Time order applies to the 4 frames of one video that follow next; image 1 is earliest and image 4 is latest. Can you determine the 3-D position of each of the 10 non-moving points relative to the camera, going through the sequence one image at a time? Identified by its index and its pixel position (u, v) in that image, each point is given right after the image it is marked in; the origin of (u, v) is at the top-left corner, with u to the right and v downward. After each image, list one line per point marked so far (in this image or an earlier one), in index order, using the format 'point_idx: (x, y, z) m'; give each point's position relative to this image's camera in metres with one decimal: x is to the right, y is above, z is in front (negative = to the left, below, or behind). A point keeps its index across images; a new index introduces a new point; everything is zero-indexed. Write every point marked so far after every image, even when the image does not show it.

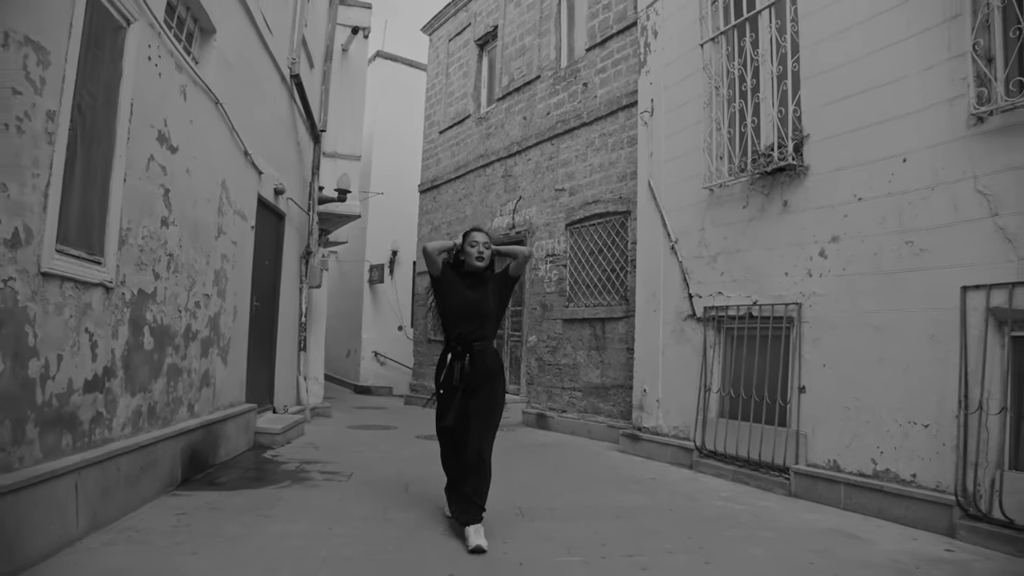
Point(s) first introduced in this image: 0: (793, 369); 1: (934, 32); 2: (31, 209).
0: (+2.0, -0.6, +4.8) m
1: (+2.5, +1.5, +4.0) m
2: (-2.1, +0.3, +2.9) m
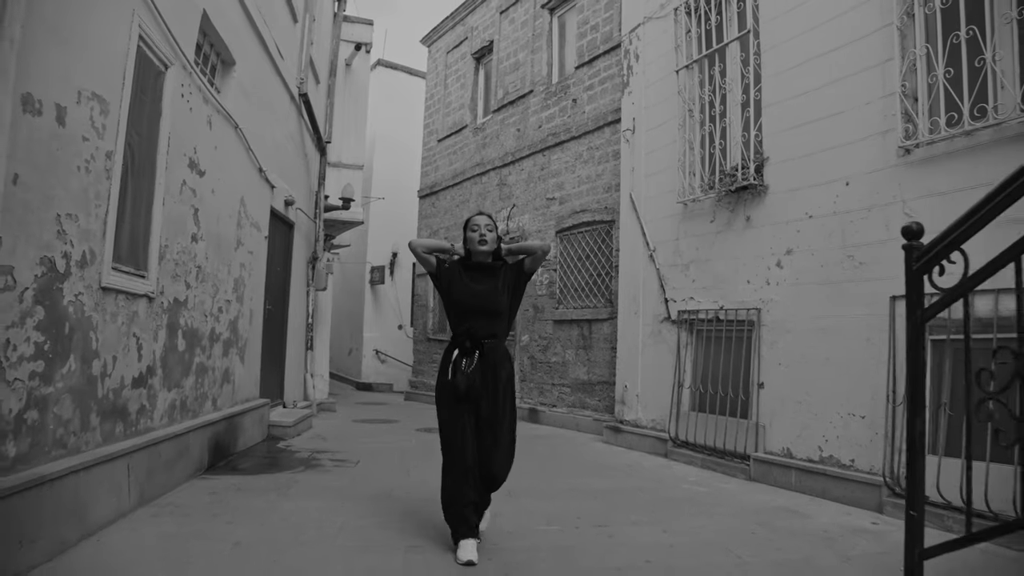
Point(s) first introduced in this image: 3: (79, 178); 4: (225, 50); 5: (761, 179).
0: (+1.9, -0.6, +5.4) m
1: (+2.4, +1.5, +4.5) m
2: (-2.2, +0.3, +3.5) m
3: (-2.1, +0.5, +3.3) m
4: (-2.3, +1.9, +5.5) m
5: (+2.0, +0.9, +5.3) m
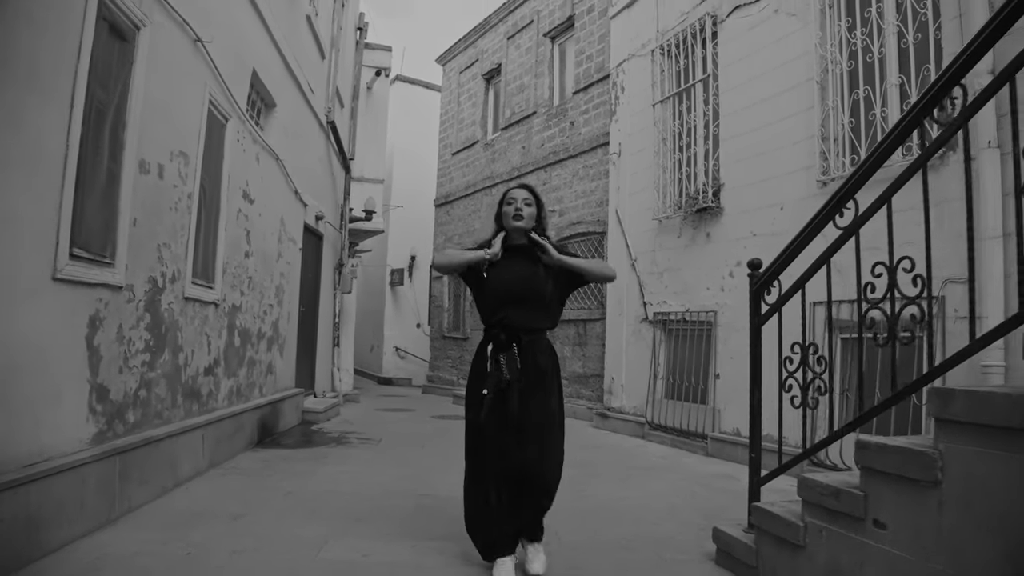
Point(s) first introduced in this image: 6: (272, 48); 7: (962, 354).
0: (+1.9, -0.7, +6.4) m
1: (+2.4, +1.4, +5.5) m
2: (-2.3, +0.2, +4.6) m
3: (-2.2, +0.5, +4.4) m
4: (-2.4, +1.9, +6.6) m
5: (+1.9, +0.8, +6.3) m
6: (-2.3, +2.3, +6.5) m
7: (+1.4, -0.2, +2.0) m
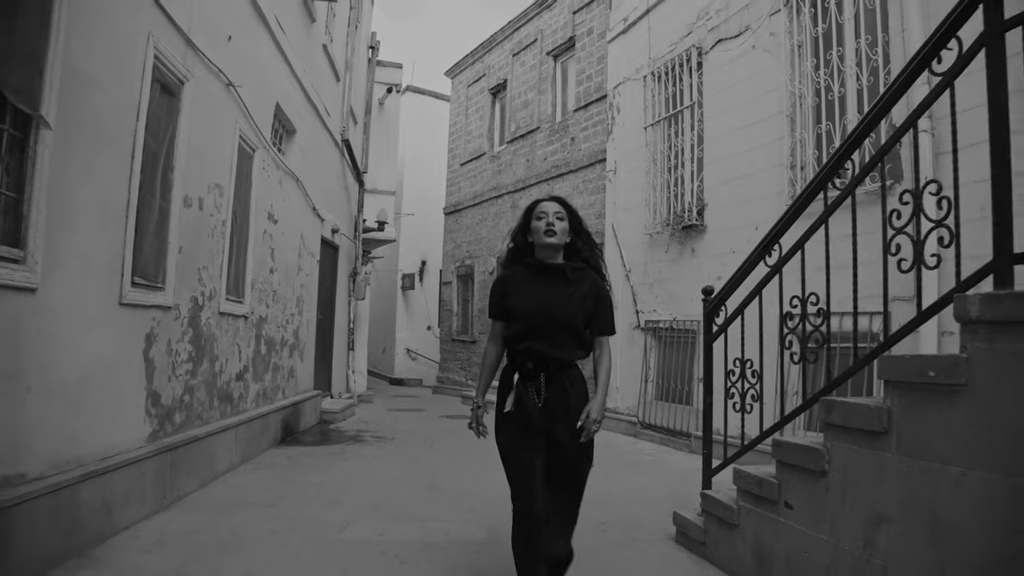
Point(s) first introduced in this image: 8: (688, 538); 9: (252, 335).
0: (+1.9, -0.8, +6.9) m
1: (+2.3, +1.3, +6.0) m
2: (-2.3, +0.1, +5.2) m
3: (-2.3, +0.3, +5.0) m
4: (-2.4, +1.8, +7.2) m
5: (+1.9, +0.7, +6.9) m
6: (-2.3, +2.2, +7.1) m
7: (+1.3, -0.3, +2.6) m
8: (+0.9, -1.3, +3.5) m
9: (-2.4, -0.4, +6.1) m
